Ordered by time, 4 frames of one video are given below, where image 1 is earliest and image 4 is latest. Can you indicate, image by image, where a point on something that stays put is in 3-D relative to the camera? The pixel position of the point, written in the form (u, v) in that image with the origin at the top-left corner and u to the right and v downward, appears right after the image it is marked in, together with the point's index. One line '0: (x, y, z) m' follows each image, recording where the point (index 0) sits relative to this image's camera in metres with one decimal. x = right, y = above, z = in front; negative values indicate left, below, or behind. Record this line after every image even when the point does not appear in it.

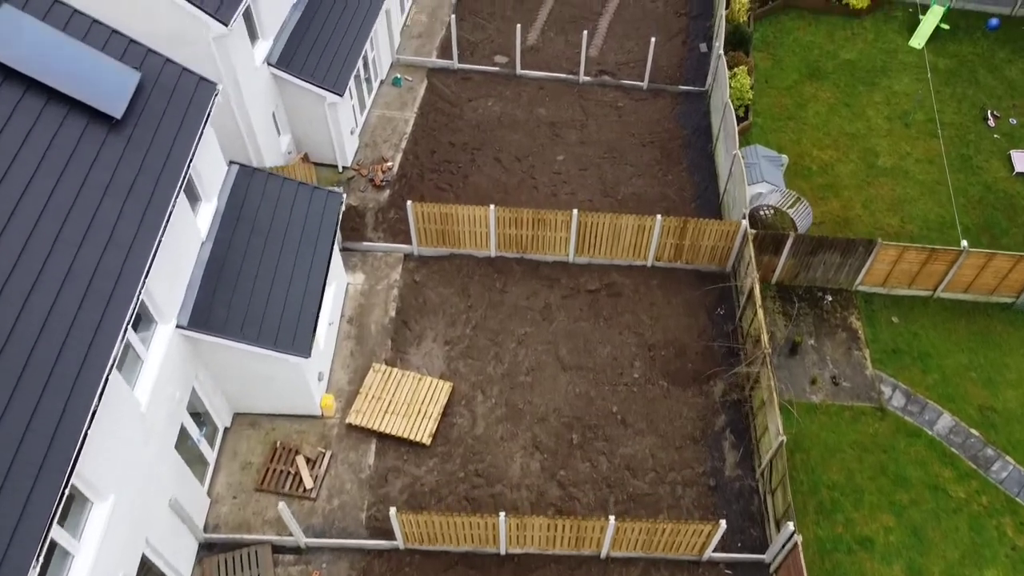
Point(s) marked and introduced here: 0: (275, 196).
0: (-4.5, +1.7, +15.4) m
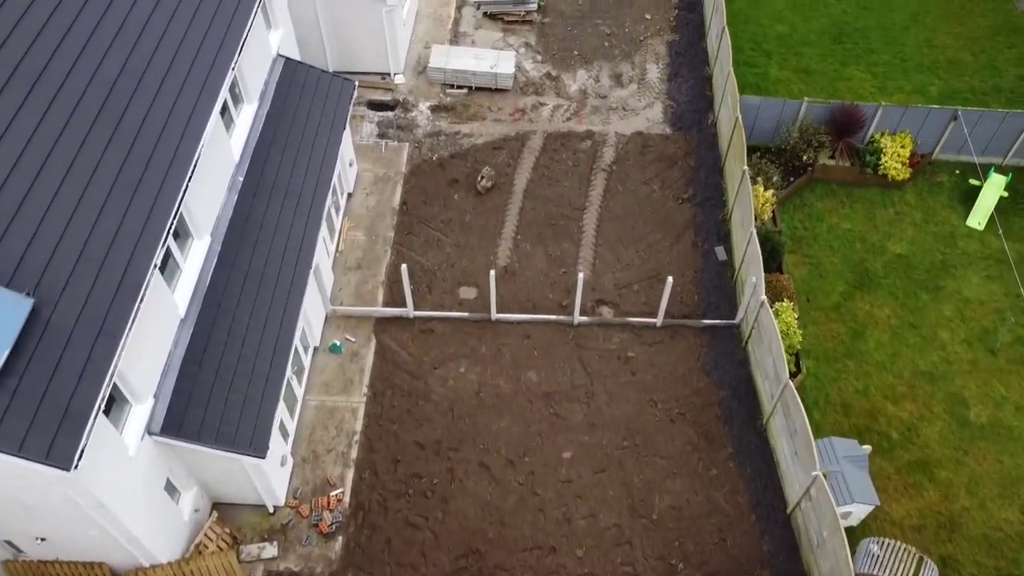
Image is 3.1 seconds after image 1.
0: (-4.1, -5.2, +9.9) m
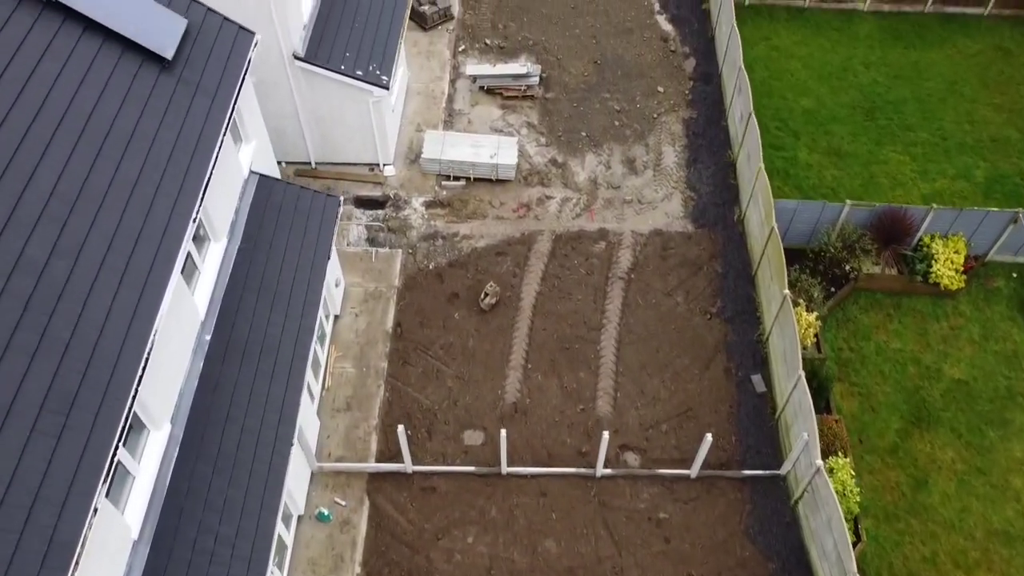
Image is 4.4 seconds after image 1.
0: (-3.7, -8.0, +7.6) m
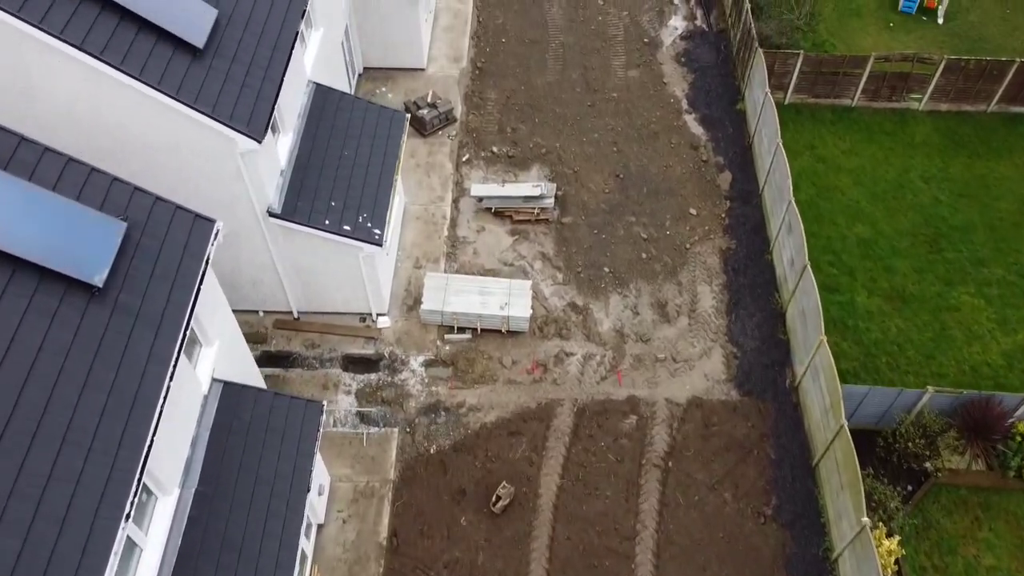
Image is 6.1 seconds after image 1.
0: (-3.3, -11.6, +4.9) m
